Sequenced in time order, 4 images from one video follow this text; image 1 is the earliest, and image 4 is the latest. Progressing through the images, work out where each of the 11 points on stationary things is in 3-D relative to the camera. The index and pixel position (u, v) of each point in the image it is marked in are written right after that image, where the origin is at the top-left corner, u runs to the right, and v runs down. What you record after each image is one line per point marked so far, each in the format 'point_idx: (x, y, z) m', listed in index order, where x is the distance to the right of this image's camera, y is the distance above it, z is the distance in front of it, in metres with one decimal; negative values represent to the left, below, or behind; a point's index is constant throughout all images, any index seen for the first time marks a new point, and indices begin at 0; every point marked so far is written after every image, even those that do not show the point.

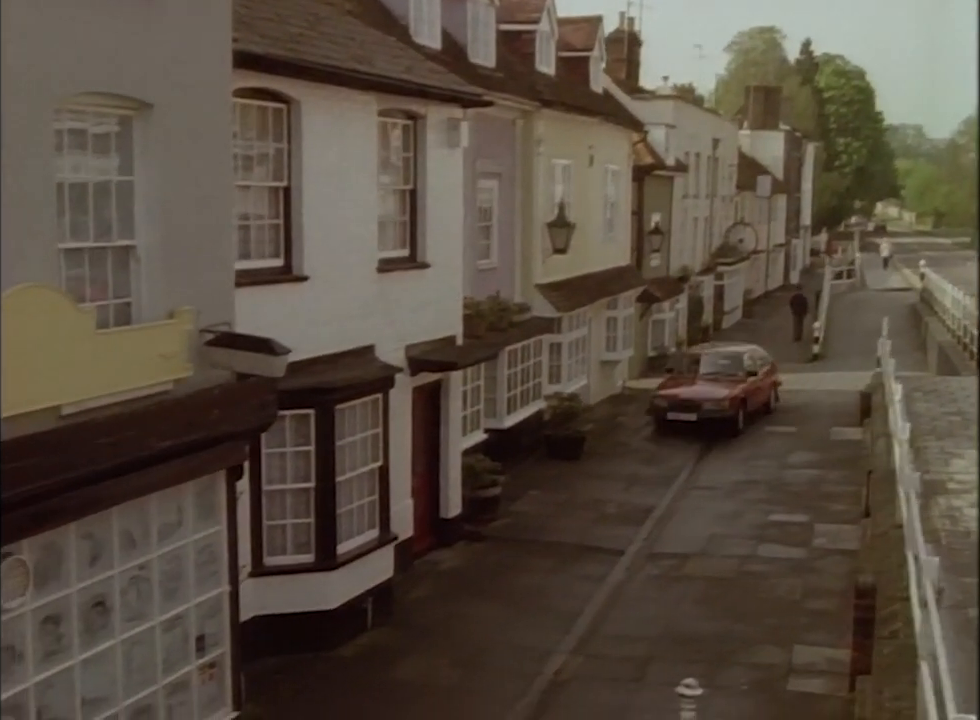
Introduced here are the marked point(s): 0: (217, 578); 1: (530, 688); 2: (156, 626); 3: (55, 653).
0: (-2.2, -1.8, +10.3) m
1: (+0.4, -3.0, +11.7) m
2: (-2.5, -2.0, +9.6) m
3: (-2.9, -2.0, +8.7) m
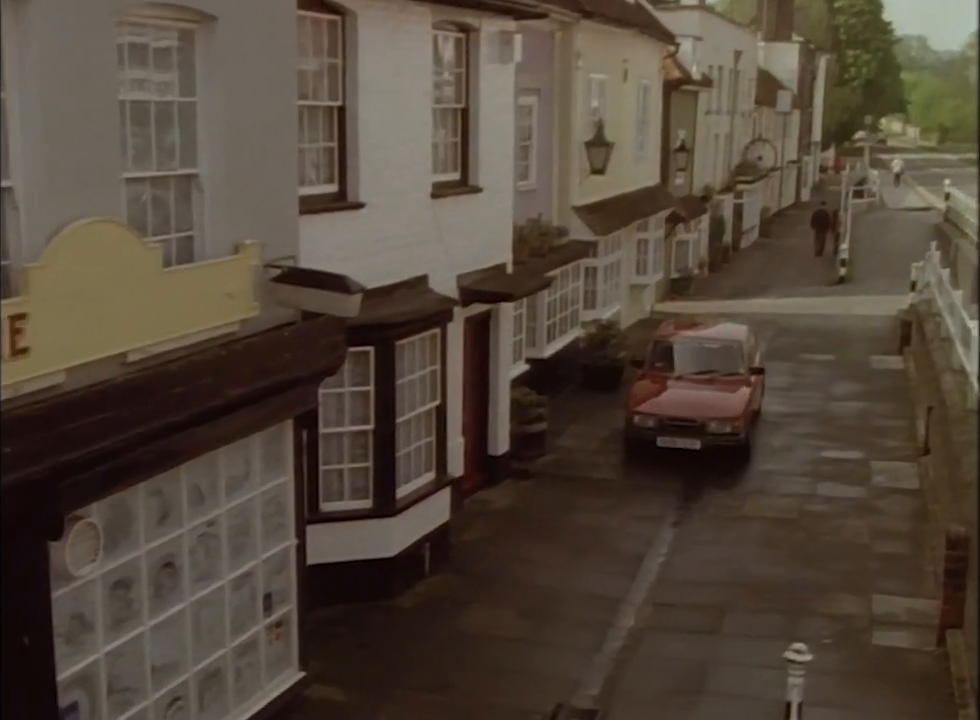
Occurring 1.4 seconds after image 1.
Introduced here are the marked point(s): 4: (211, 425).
0: (-1.5, -1.3, +9.6) m
1: (+1.0, -2.4, +11.2) m
2: (-1.9, -1.6, +8.9) m
3: (-2.3, -1.6, +8.0) m
4: (-1.8, -0.4, +8.4) m
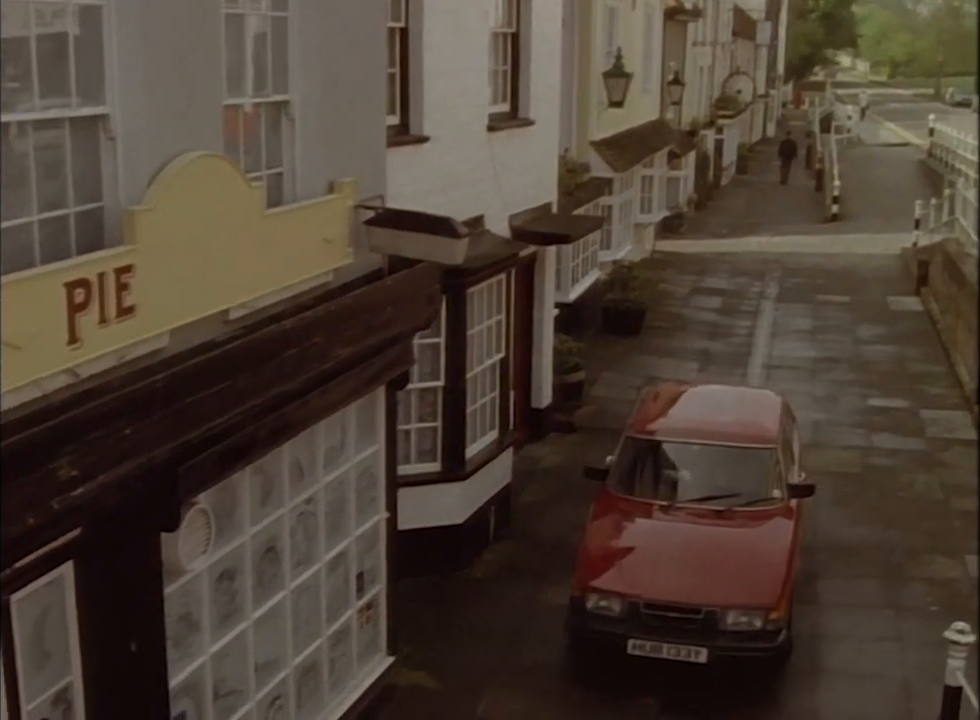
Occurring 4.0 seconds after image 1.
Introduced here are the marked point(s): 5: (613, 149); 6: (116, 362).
0: (-0.8, -1.0, +8.6) m
1: (+1.7, -2.0, +10.3) m
2: (-1.0, -1.3, +7.9) m
3: (-1.4, -1.4, +7.0) m
4: (-1.0, -0.2, +7.3) m
5: (+1.8, +3.2, +19.2) m
6: (-1.7, 0.0, +5.9) m
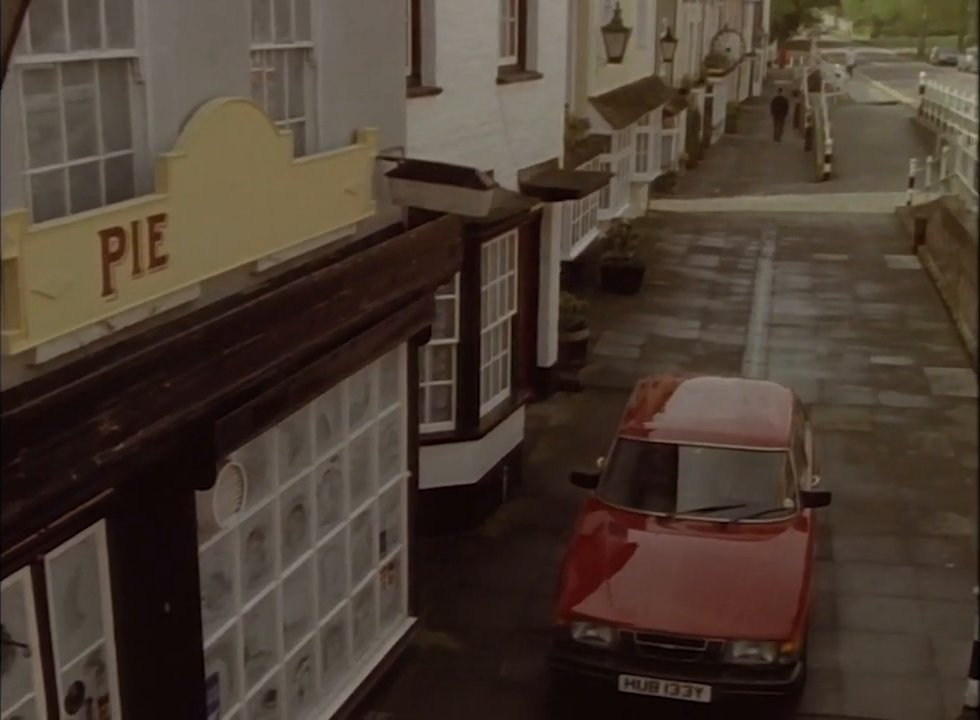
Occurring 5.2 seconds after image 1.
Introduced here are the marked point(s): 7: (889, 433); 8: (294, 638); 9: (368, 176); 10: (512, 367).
0: (-0.6, -0.7, +8.5) m
1: (+1.8, -1.7, +10.3) m
2: (-0.9, -1.0, +7.8) m
3: (-1.2, -1.2, +6.9) m
4: (-0.8, +0.1, +7.1) m
5: (+1.8, +3.8, +19.0) m
6: (-1.5, +0.2, +5.7) m
7: (+4.2, -0.7, +13.4) m
8: (-1.1, -1.6, +7.3) m
9: (-0.7, +1.1, +7.7) m
10: (+0.2, -0.1, +11.4) m
